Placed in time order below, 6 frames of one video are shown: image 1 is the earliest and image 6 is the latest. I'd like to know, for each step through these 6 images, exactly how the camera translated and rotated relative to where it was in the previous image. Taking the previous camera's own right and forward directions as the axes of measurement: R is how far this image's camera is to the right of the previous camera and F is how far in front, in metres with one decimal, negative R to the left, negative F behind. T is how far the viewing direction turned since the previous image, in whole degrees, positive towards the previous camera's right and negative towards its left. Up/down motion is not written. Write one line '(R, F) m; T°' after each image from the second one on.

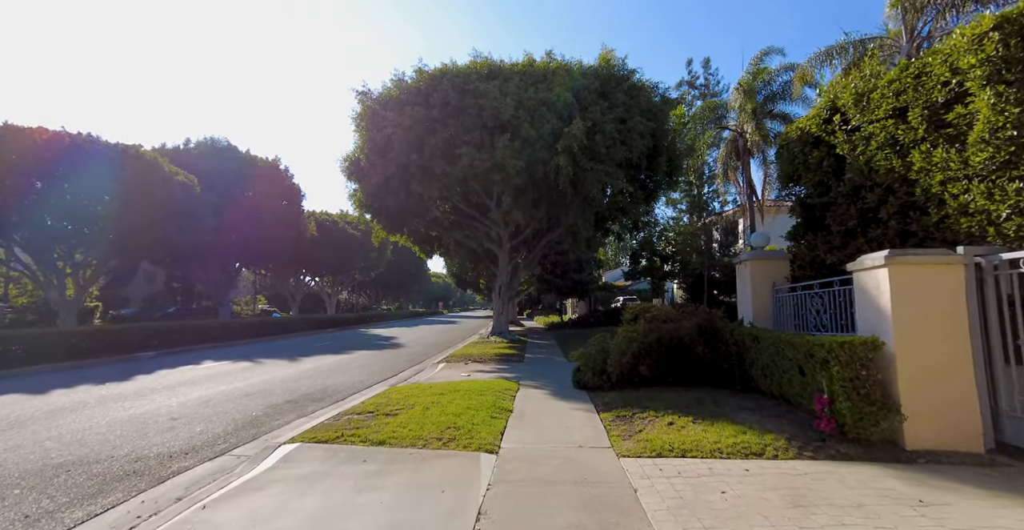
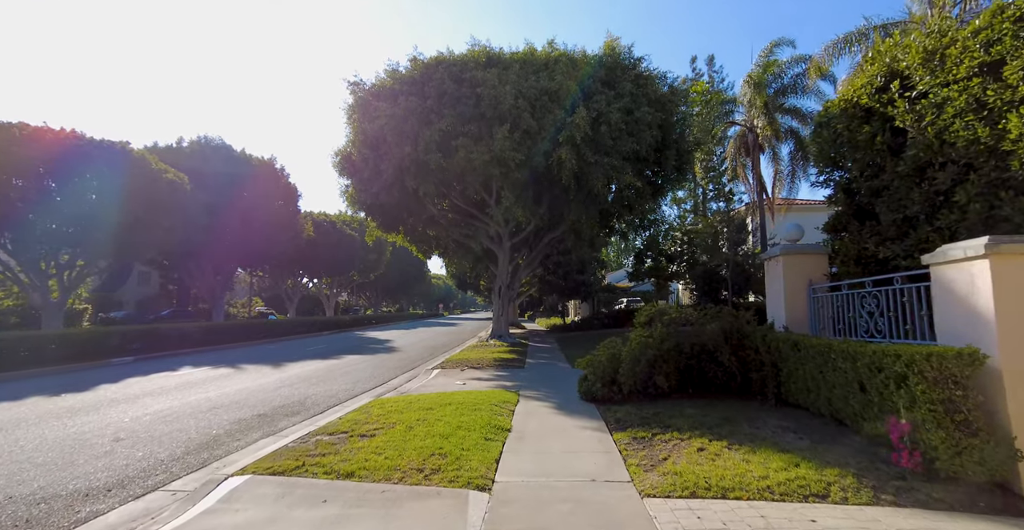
(0.0, +1.0) m; 0°
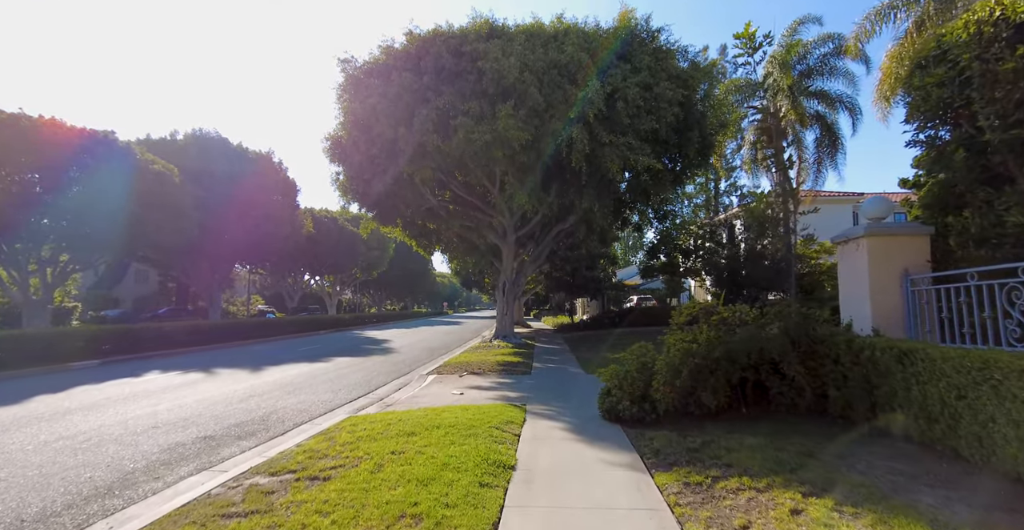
(0.0, +1.6) m; -1°
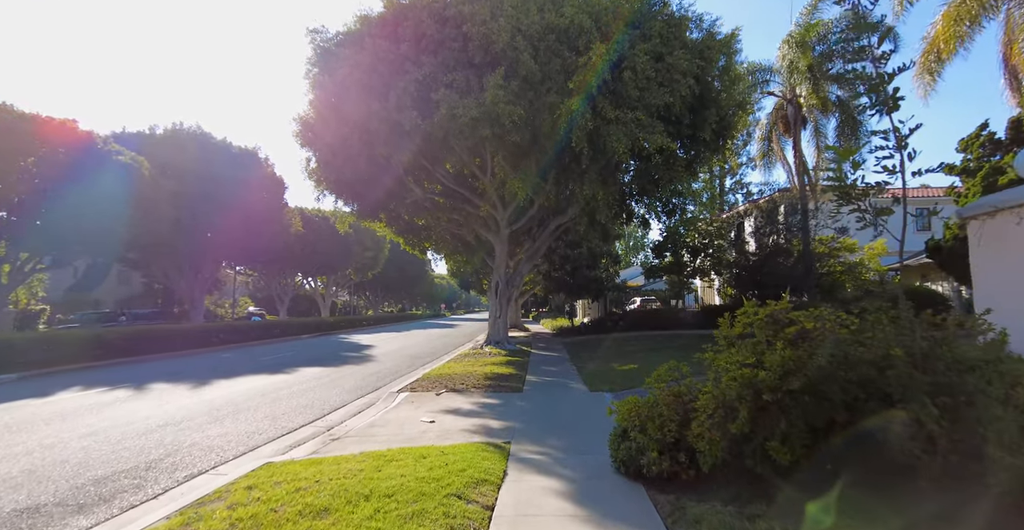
(+0.3, +2.1) m; 0°
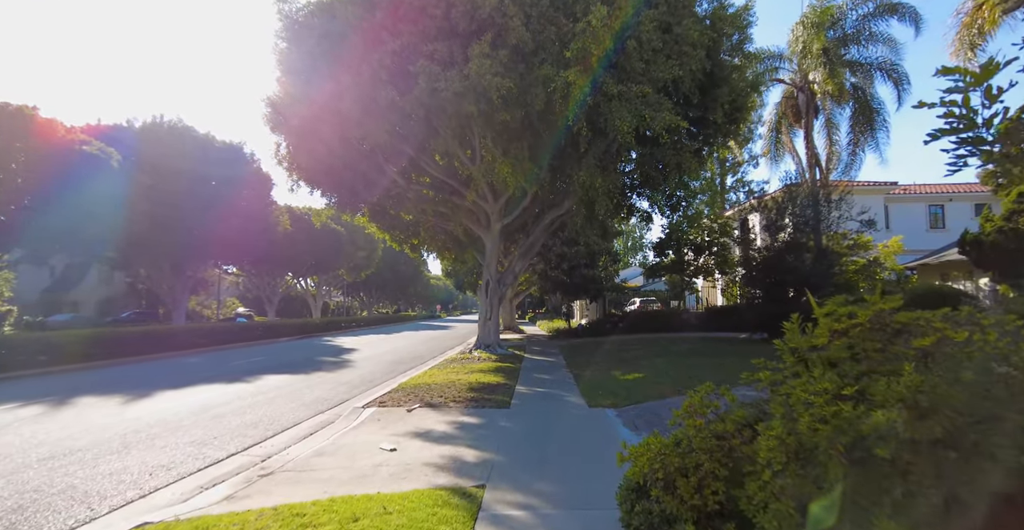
(+0.2, +1.5) m; 0°
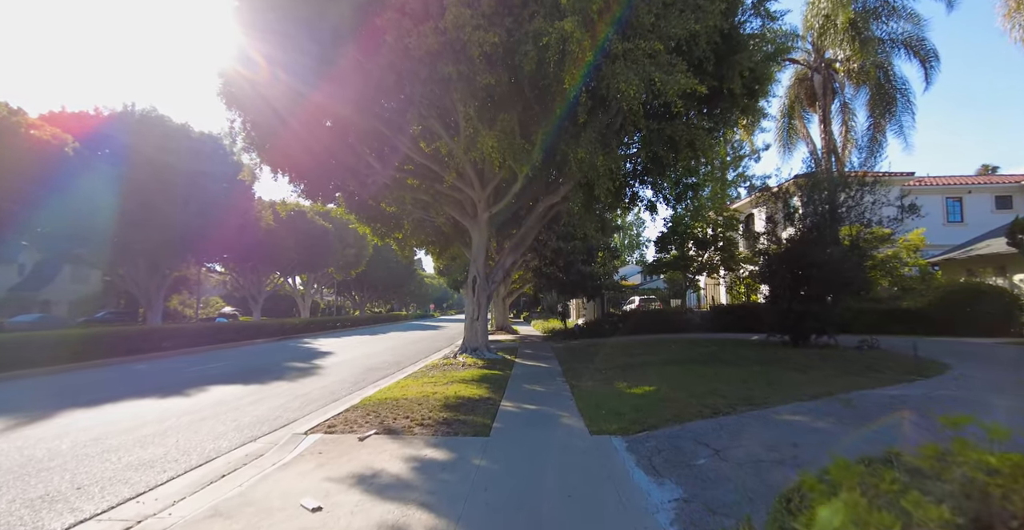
(+0.2, +1.8) m; +1°
